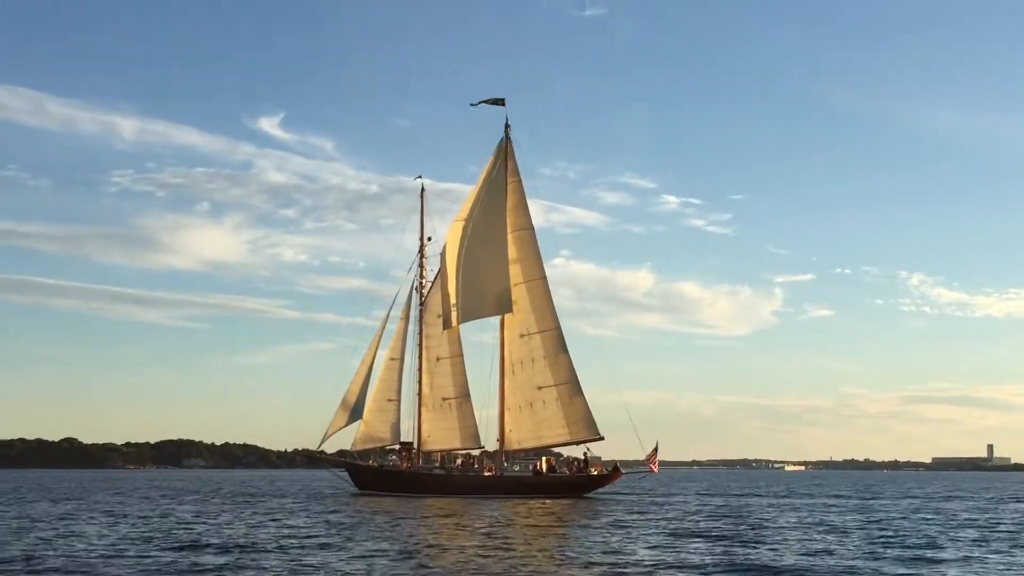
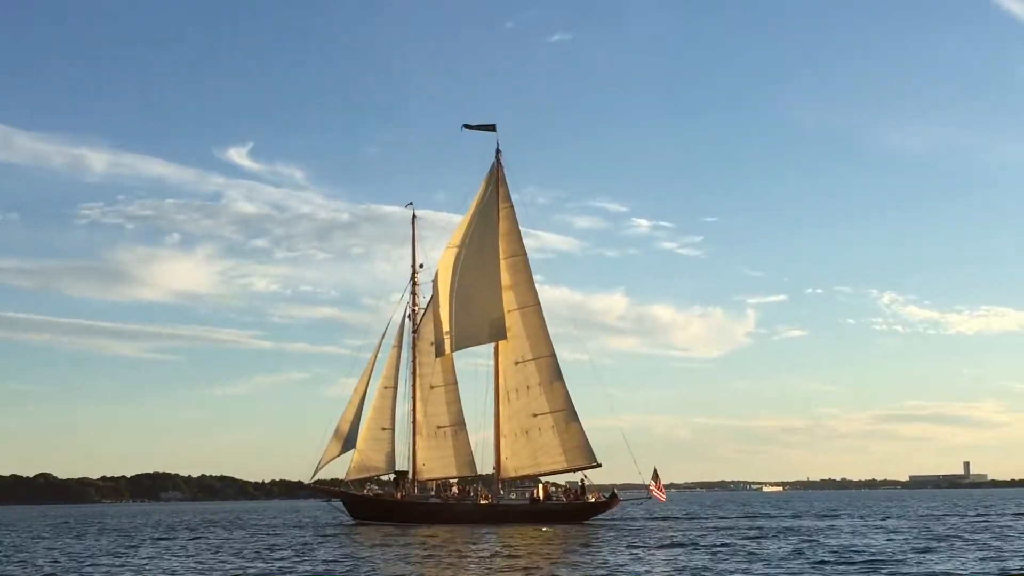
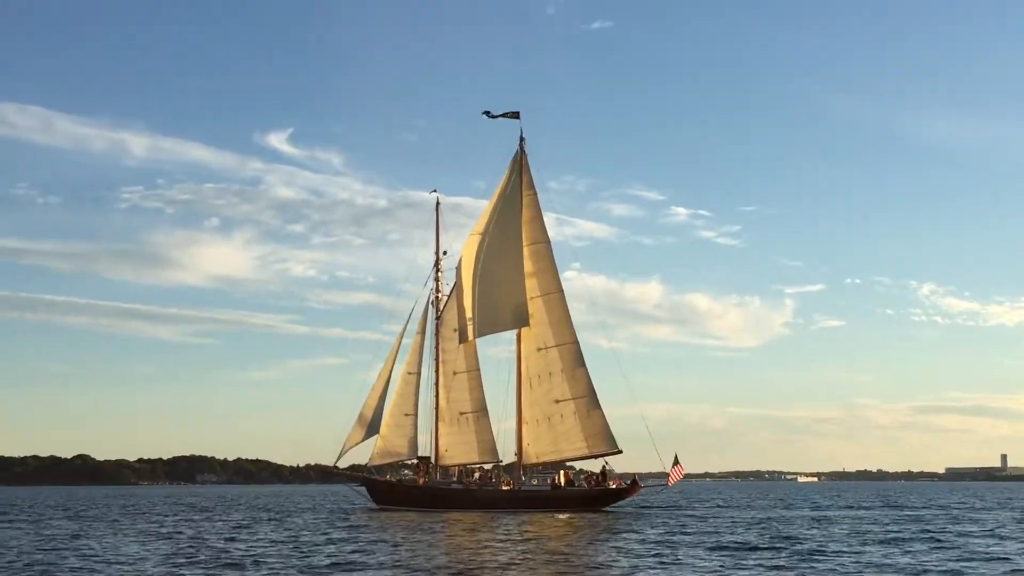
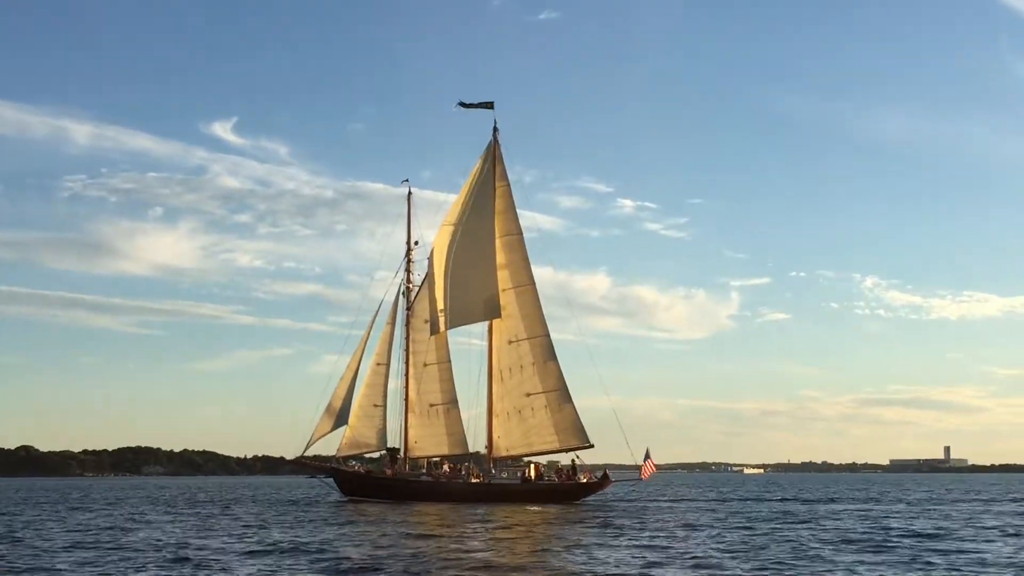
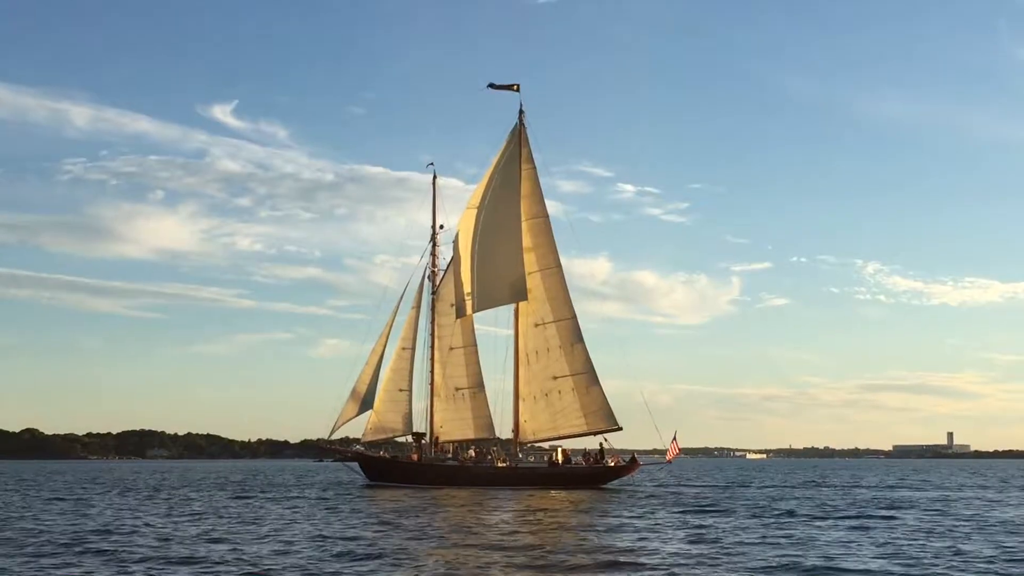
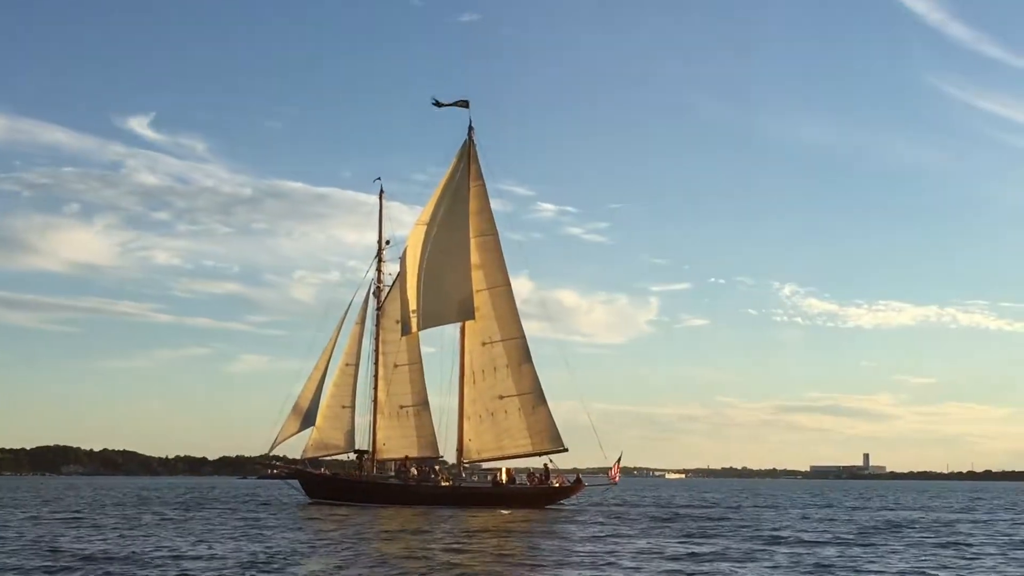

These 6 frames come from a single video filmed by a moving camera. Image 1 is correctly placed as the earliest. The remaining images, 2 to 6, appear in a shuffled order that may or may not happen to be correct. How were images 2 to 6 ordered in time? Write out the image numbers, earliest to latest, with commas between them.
3, 2, 4, 5, 6
